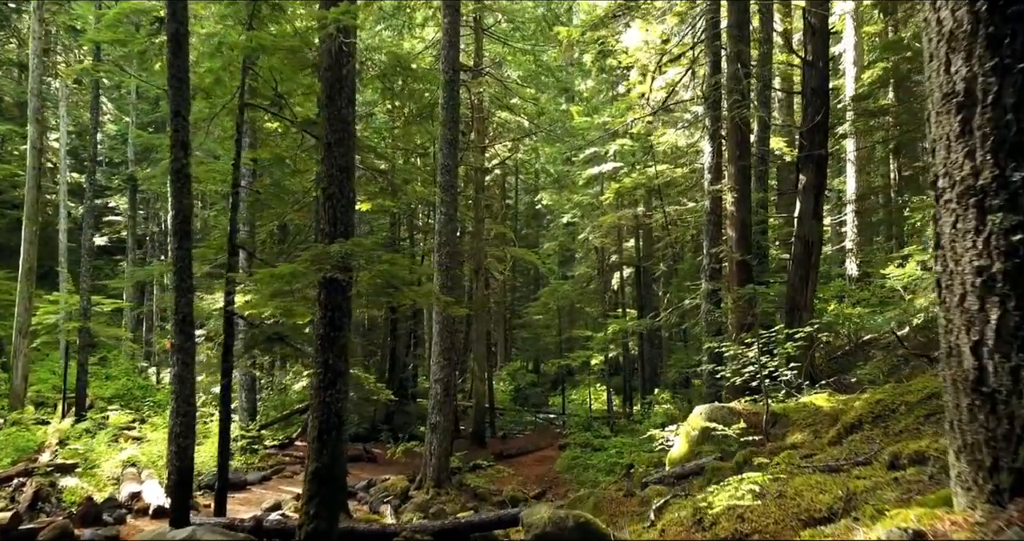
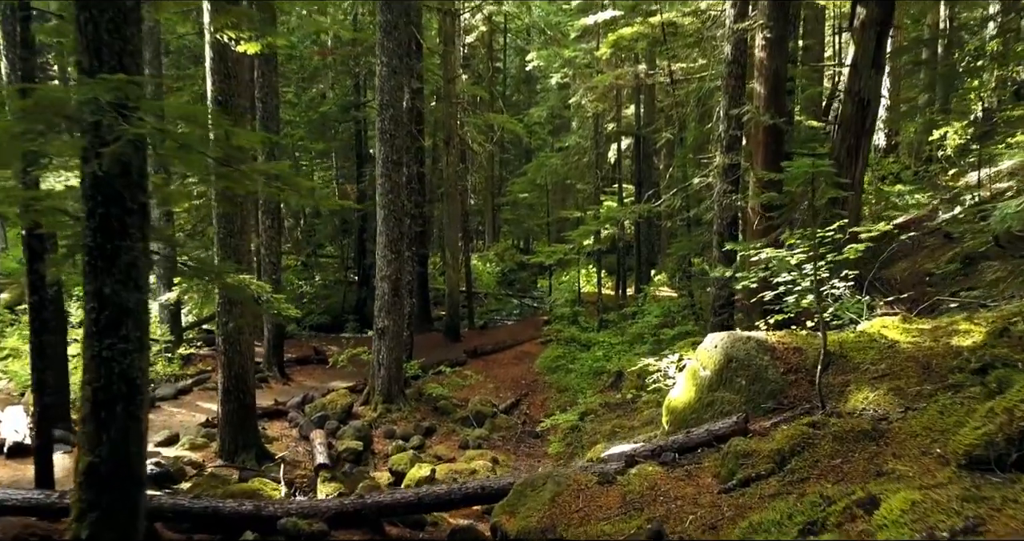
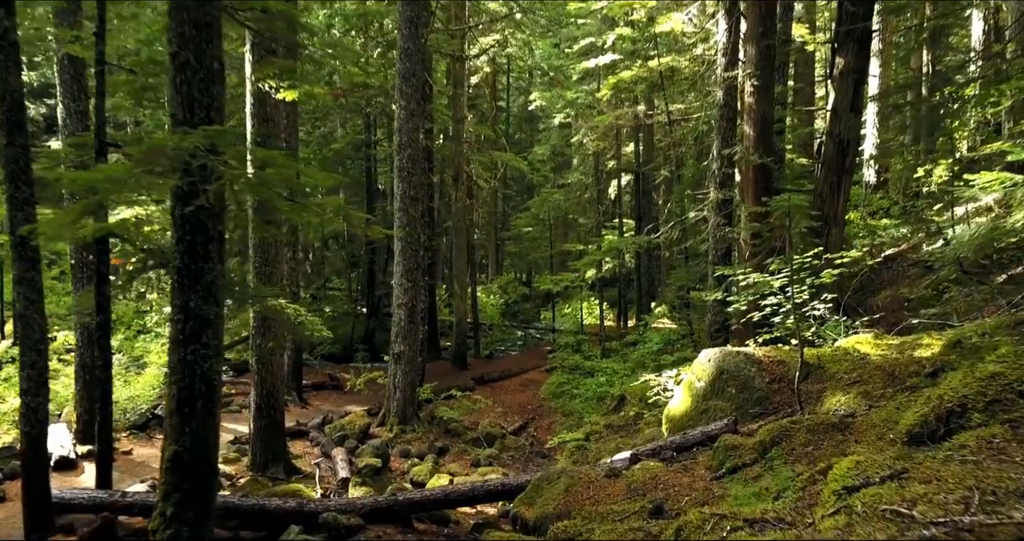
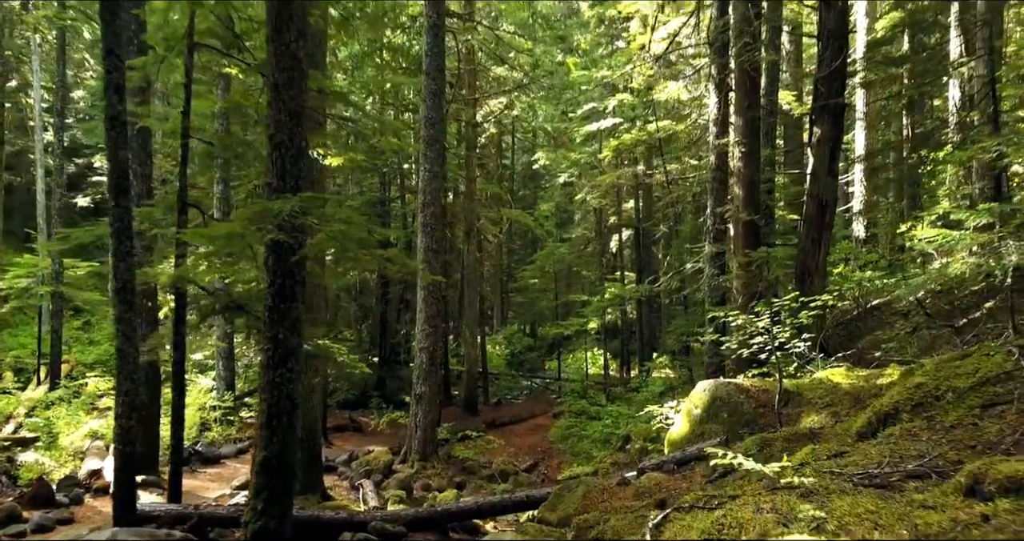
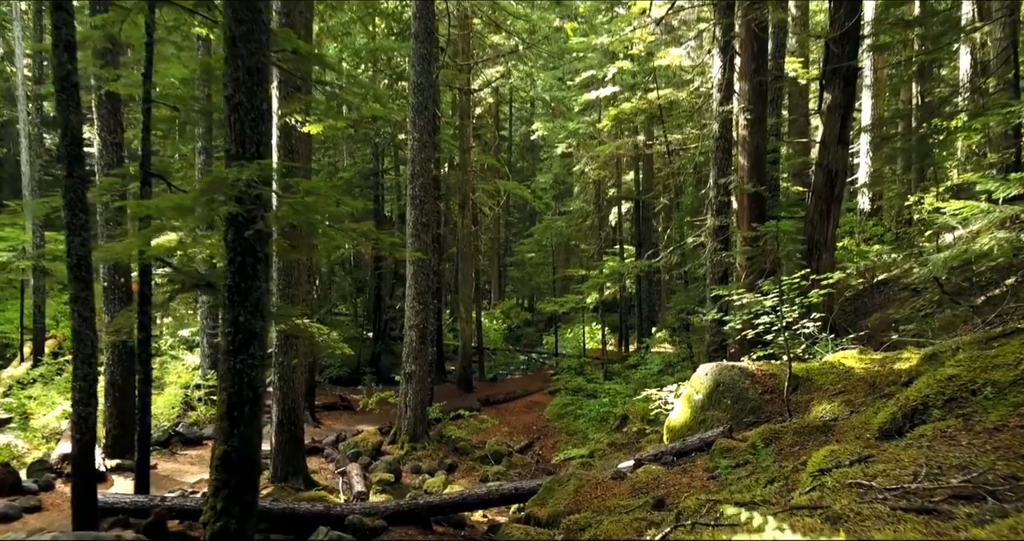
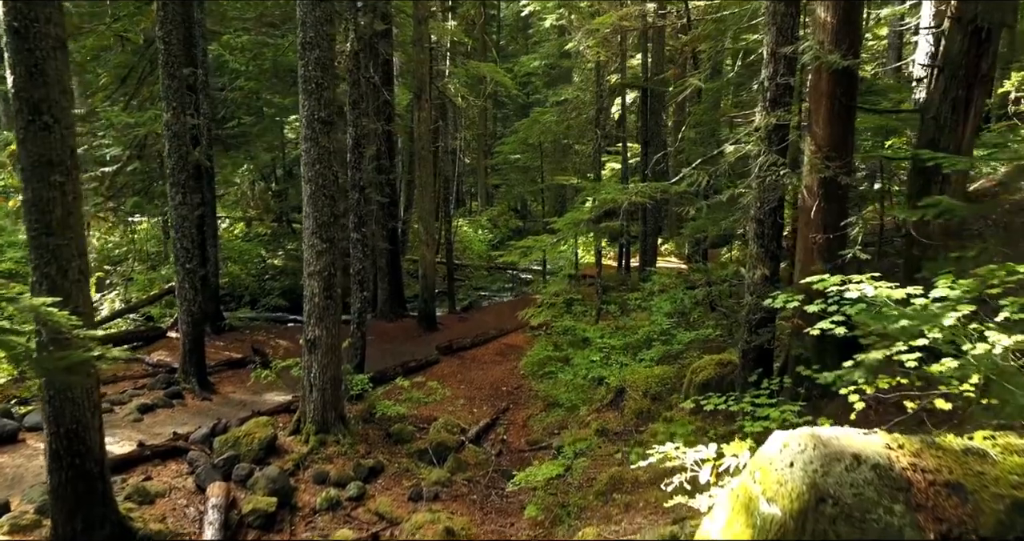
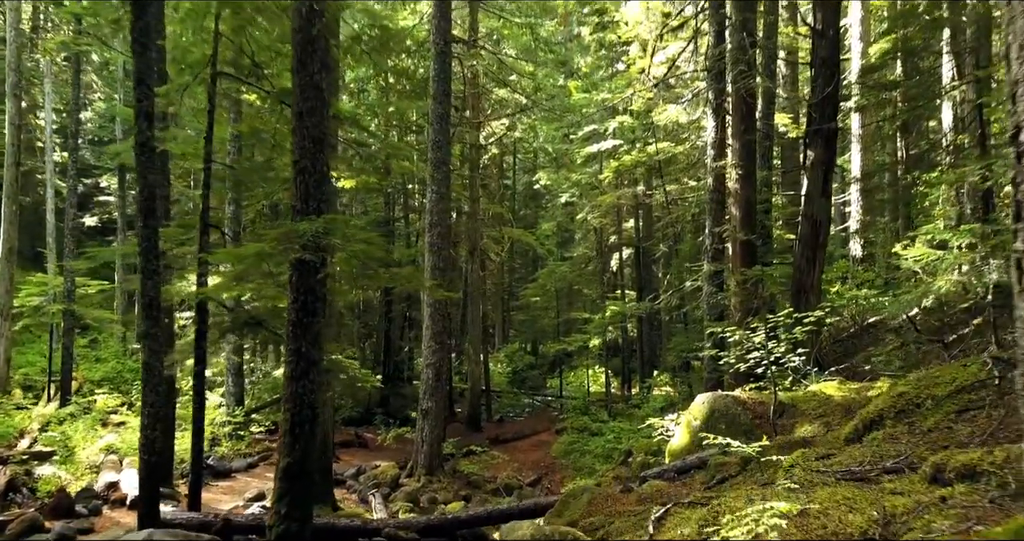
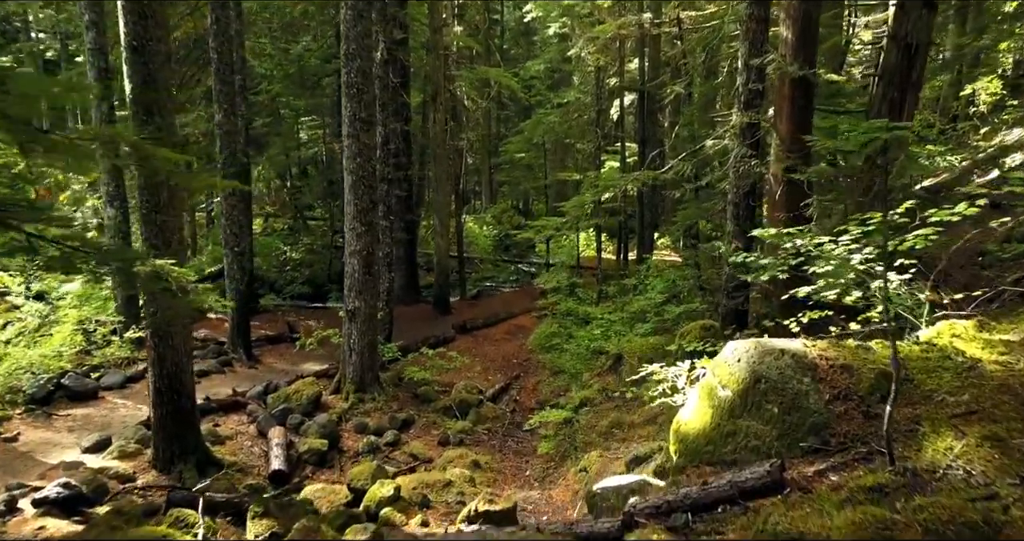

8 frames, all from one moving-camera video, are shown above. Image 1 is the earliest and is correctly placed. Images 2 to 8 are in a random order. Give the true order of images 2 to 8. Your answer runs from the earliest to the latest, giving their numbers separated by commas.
7, 4, 5, 3, 2, 8, 6
